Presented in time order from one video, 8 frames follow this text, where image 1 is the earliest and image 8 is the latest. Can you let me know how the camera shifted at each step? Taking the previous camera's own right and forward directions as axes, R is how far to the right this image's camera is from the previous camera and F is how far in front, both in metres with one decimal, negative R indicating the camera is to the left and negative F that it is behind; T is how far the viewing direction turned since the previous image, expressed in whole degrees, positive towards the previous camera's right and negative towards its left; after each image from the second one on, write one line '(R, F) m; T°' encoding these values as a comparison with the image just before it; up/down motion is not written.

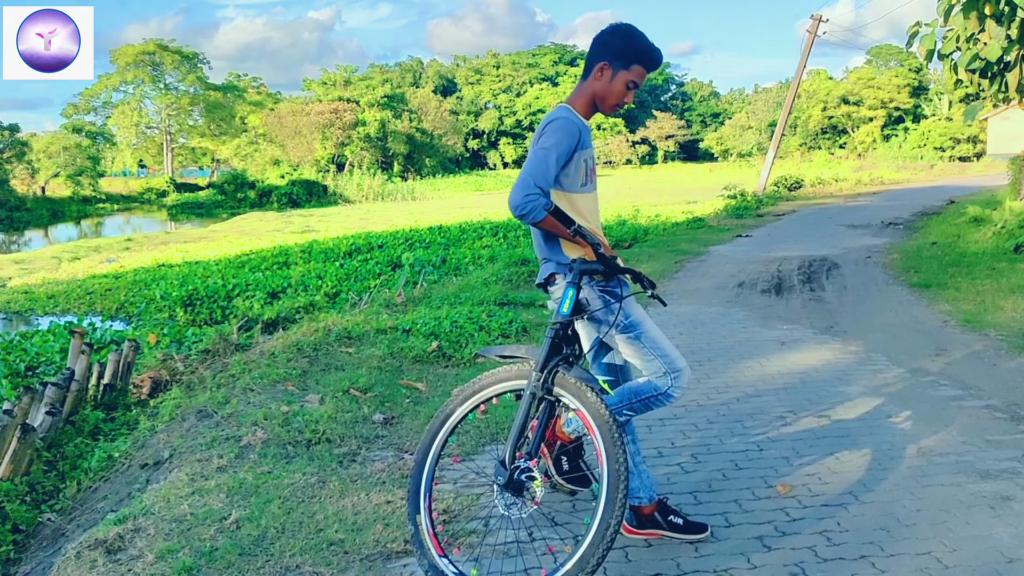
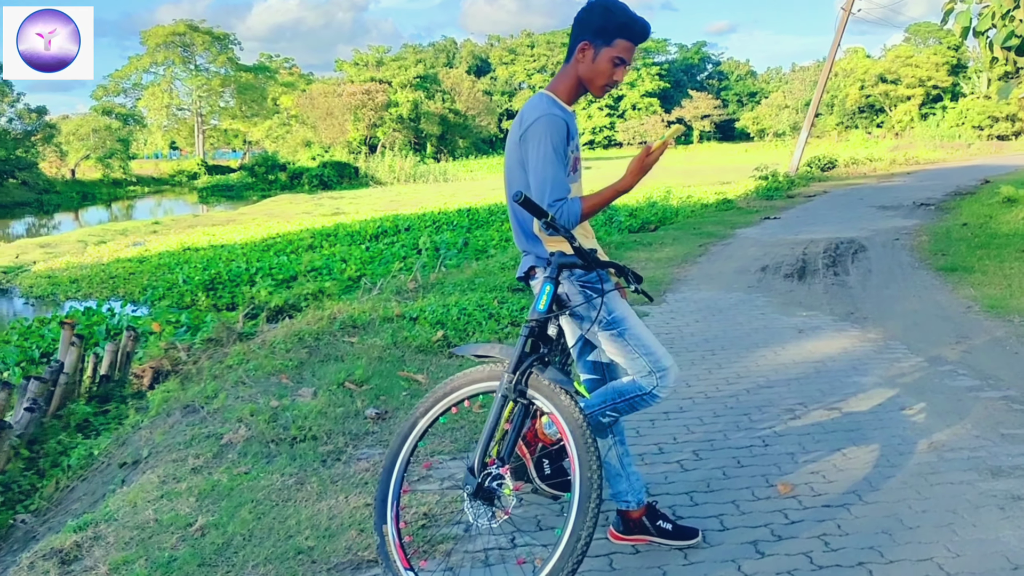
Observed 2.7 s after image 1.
(+0.2, +0.2) m; -2°
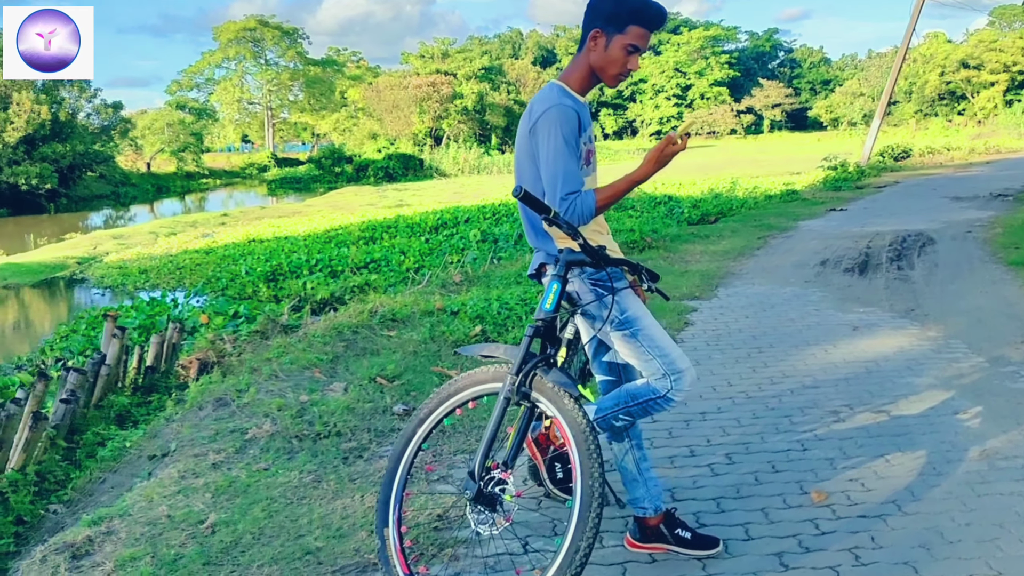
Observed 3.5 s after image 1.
(+0.2, +0.1) m; -4°
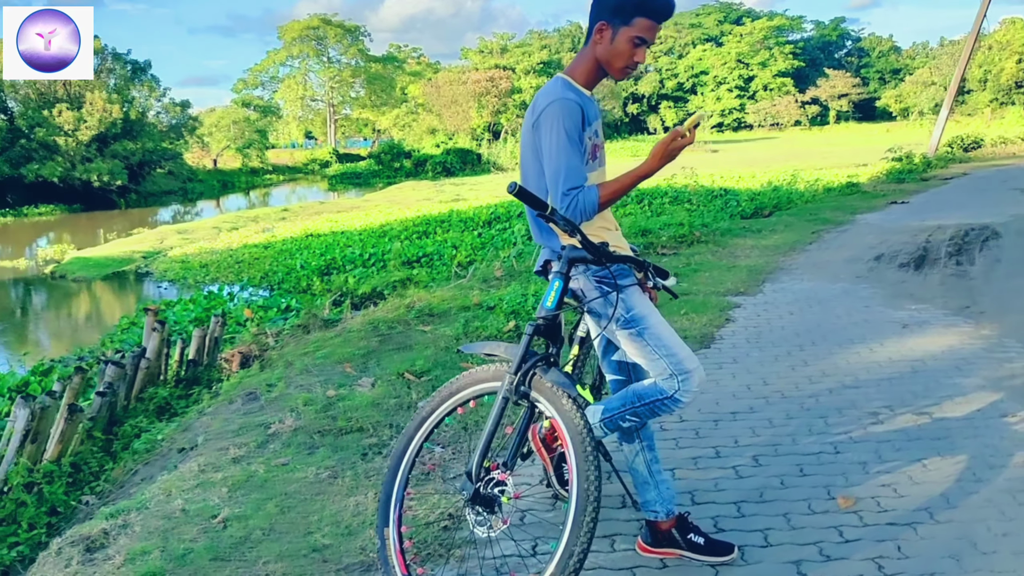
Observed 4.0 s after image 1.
(+0.2, +0.1) m; -4°
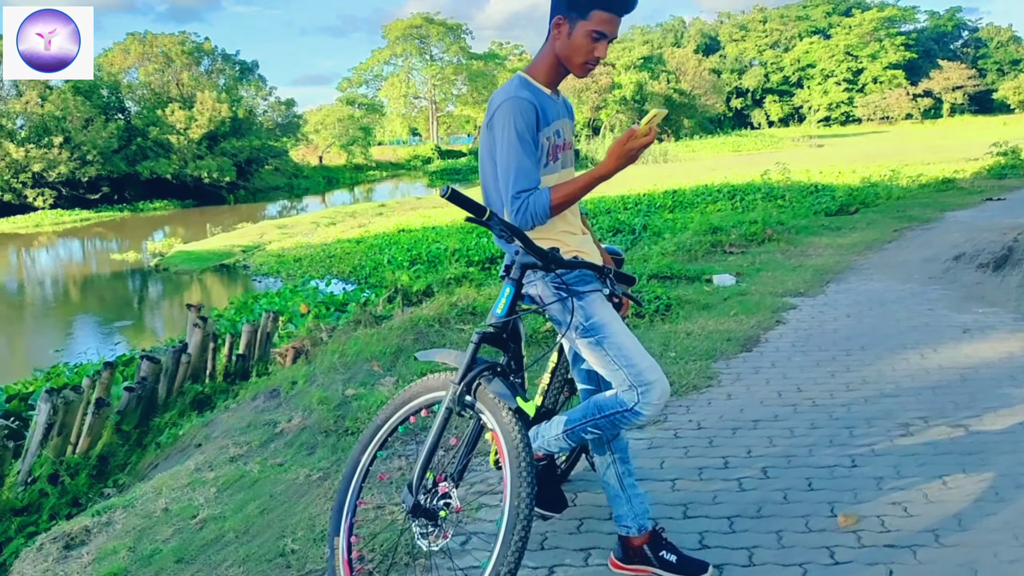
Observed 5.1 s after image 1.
(+0.4, +0.1) m; -6°
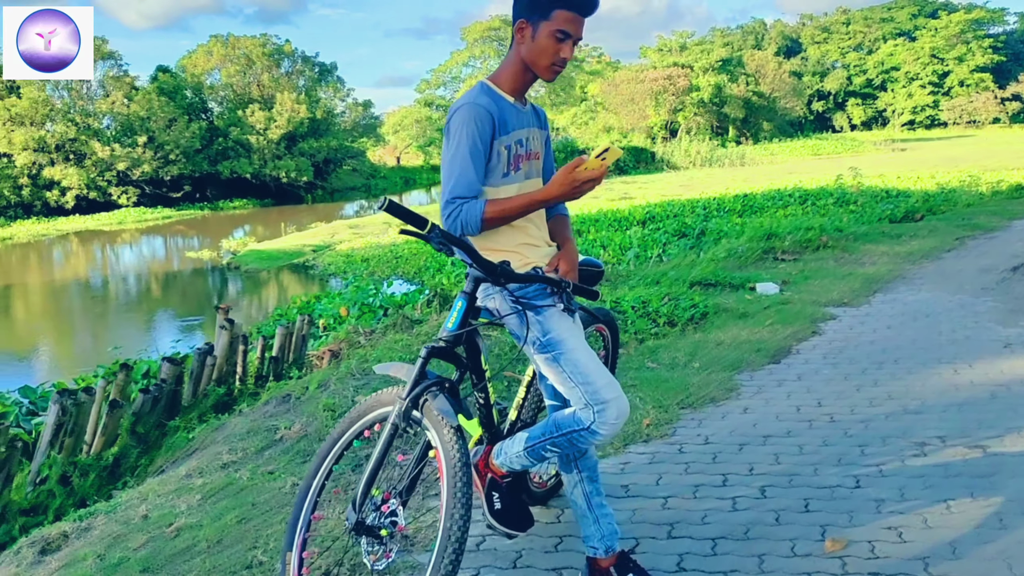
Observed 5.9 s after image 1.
(+0.3, +0.1) m; -5°
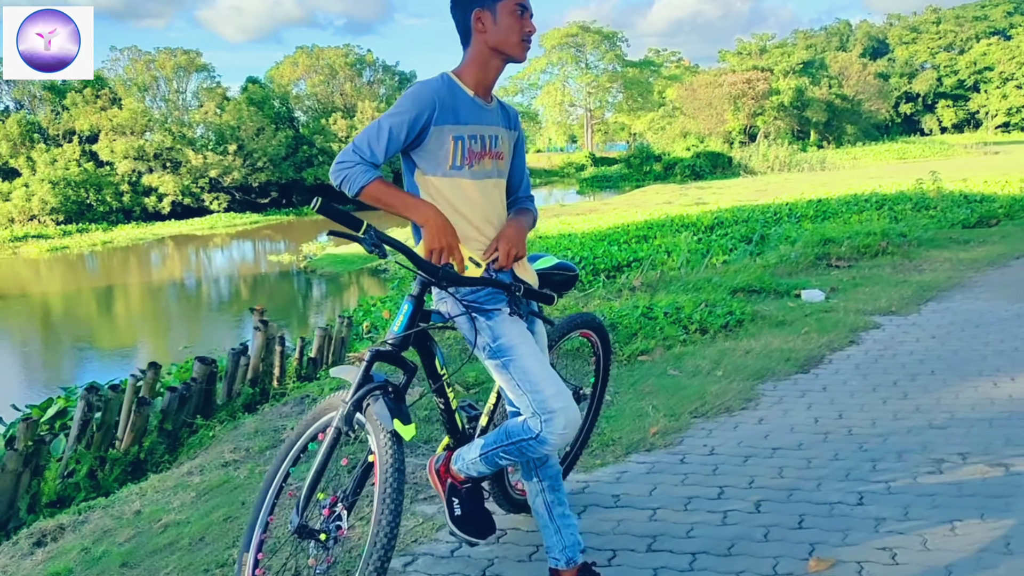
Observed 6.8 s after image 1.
(+0.3, +0.1) m; -5°
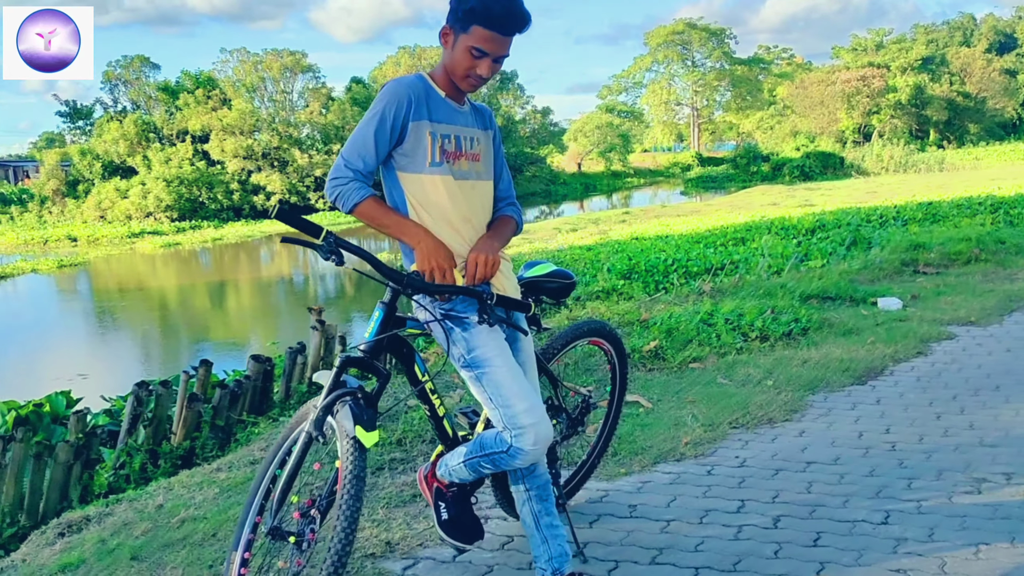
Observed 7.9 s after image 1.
(+0.3, 0.0) m; -6°
